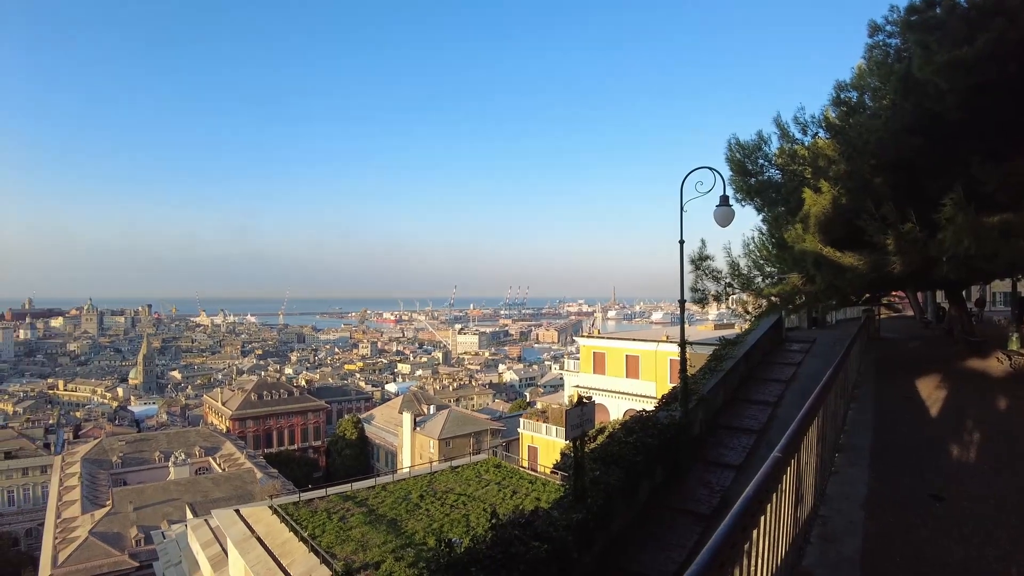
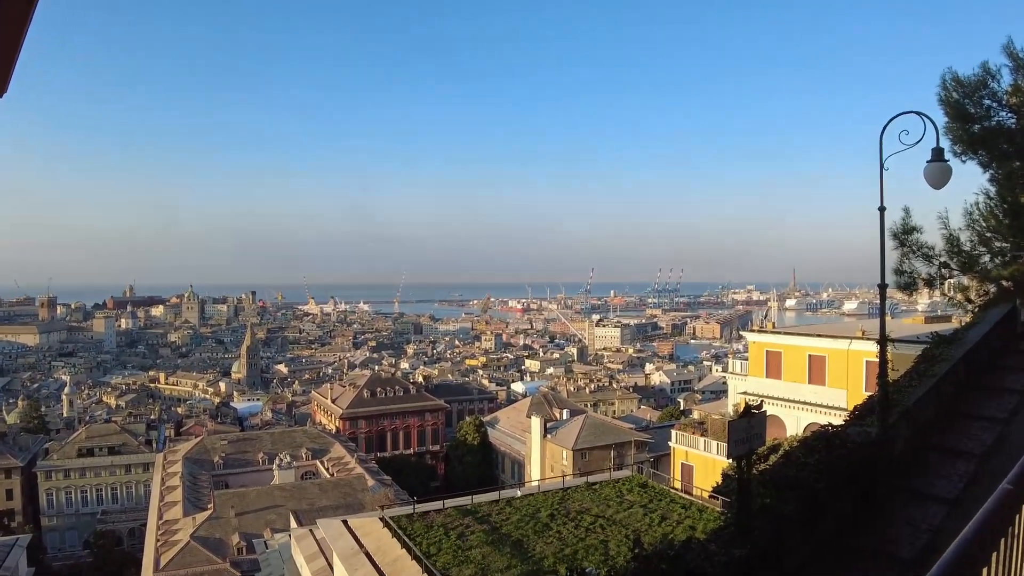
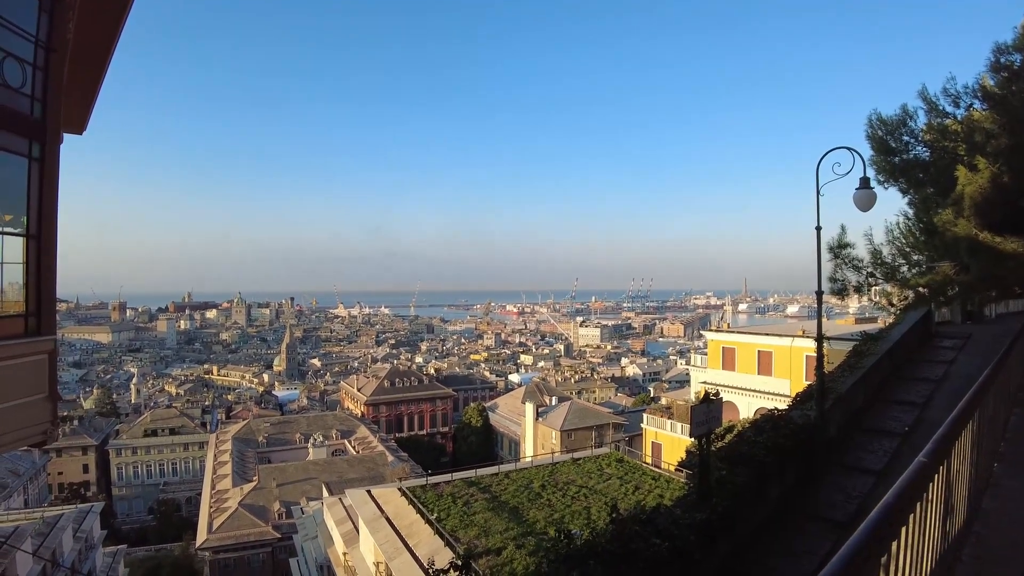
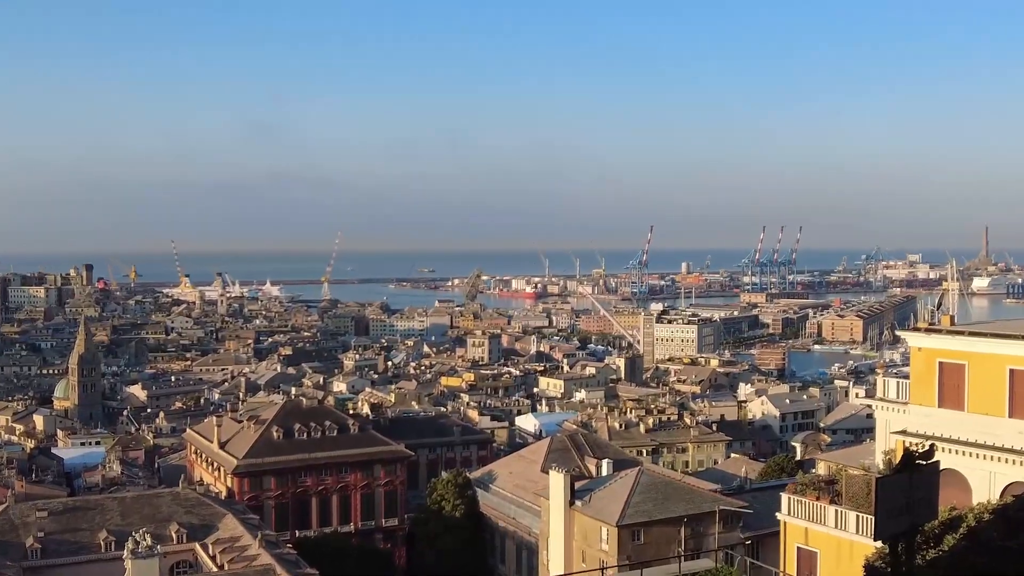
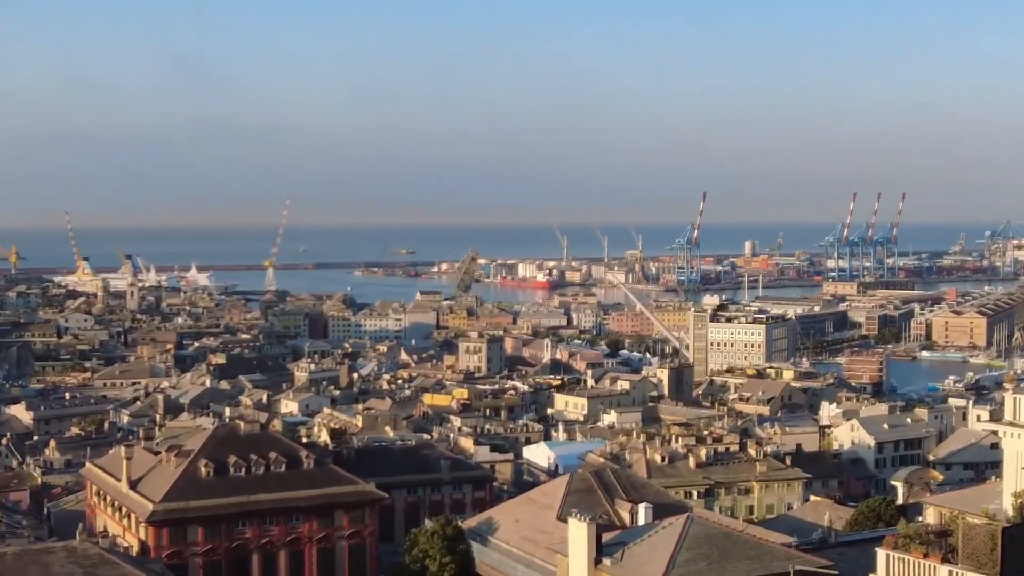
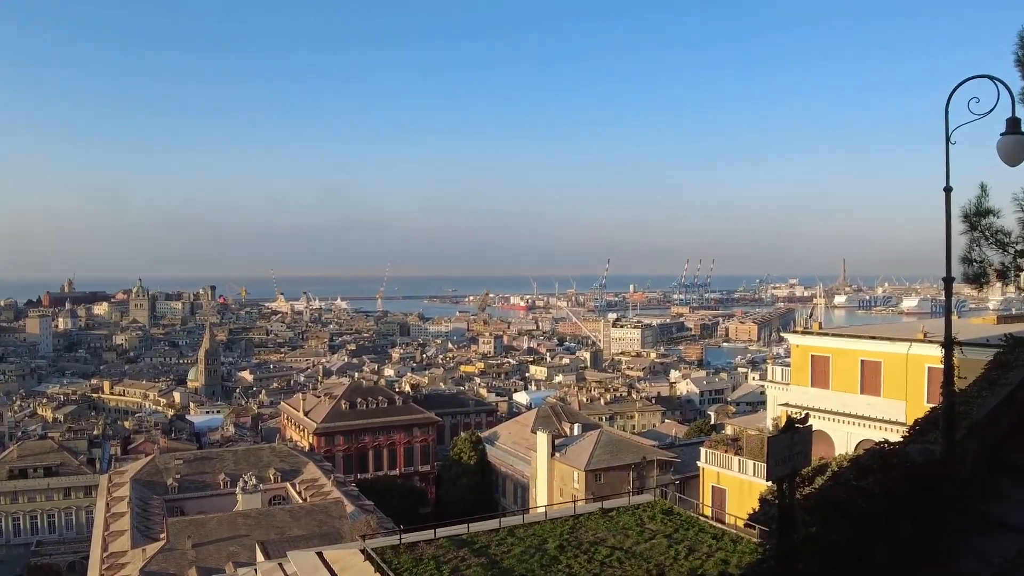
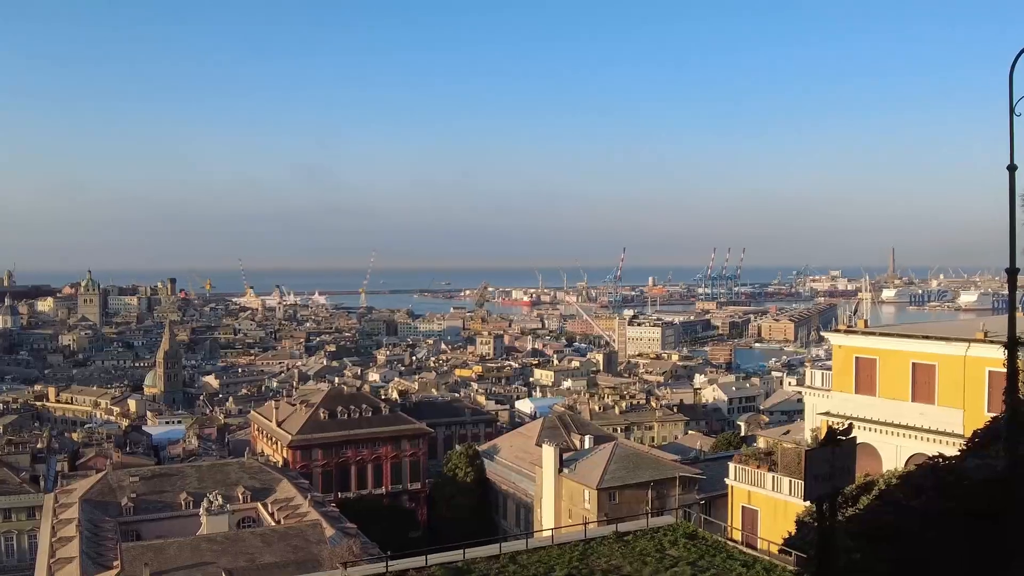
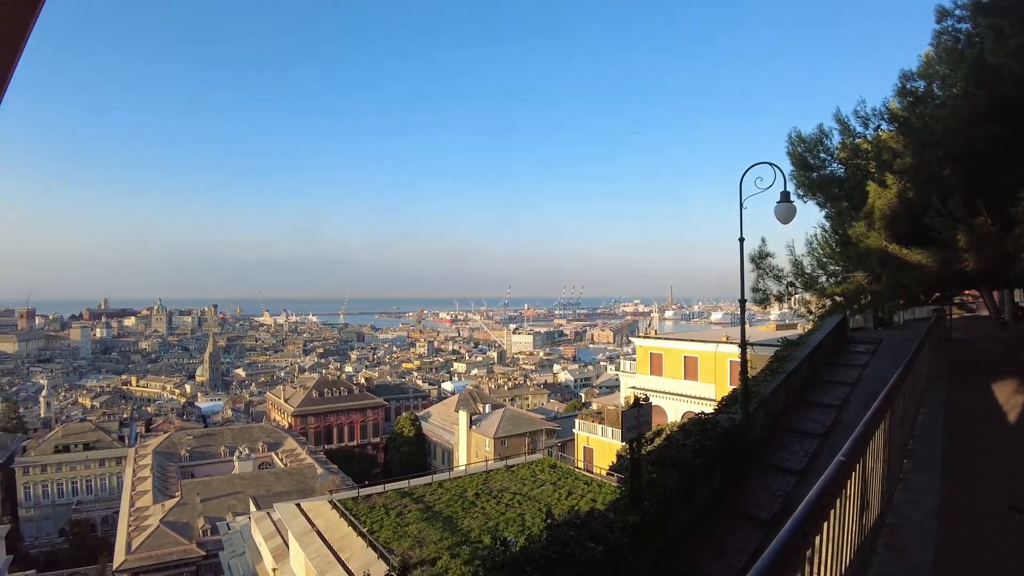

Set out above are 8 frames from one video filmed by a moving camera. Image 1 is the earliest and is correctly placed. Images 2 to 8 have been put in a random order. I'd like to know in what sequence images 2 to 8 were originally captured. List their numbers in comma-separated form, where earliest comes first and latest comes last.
8, 3, 2, 6, 7, 4, 5
